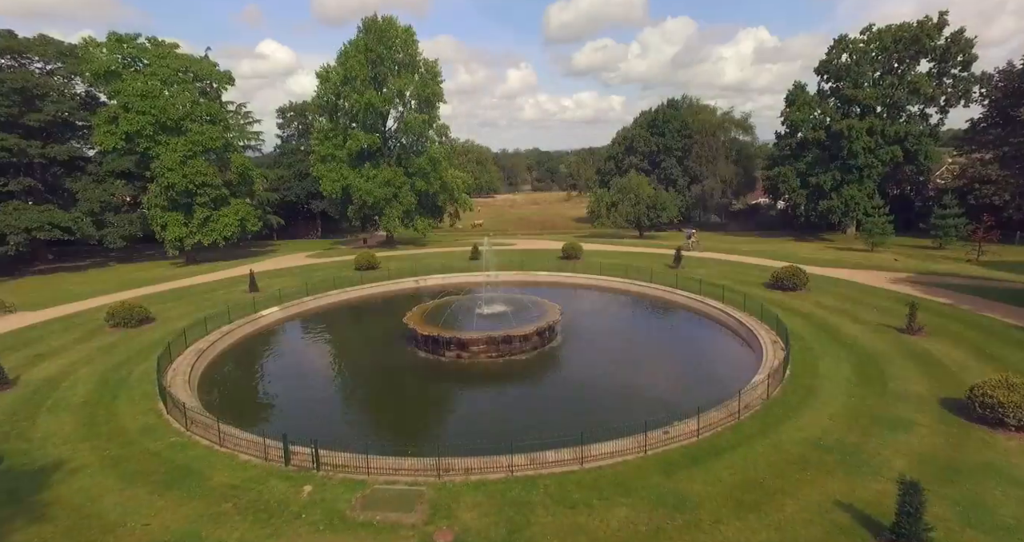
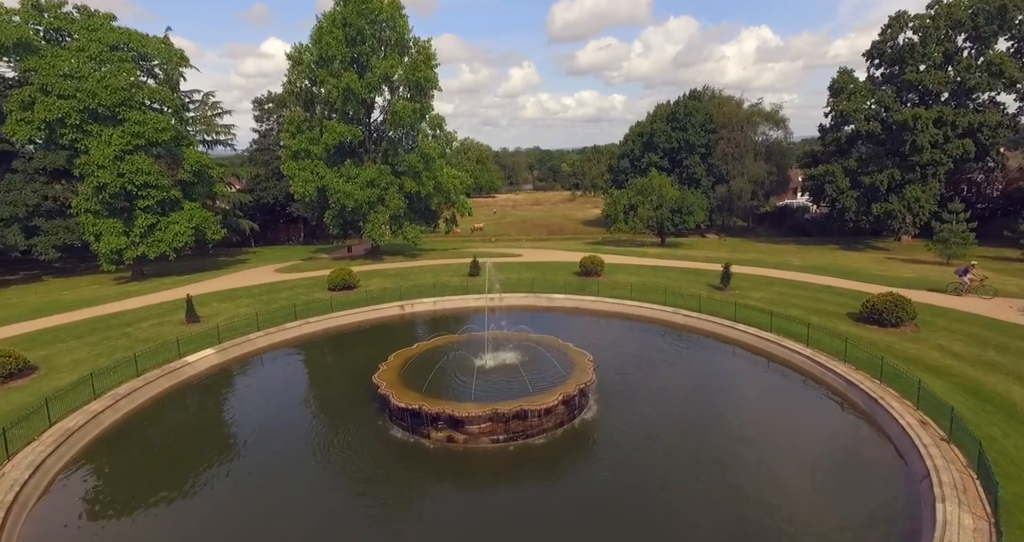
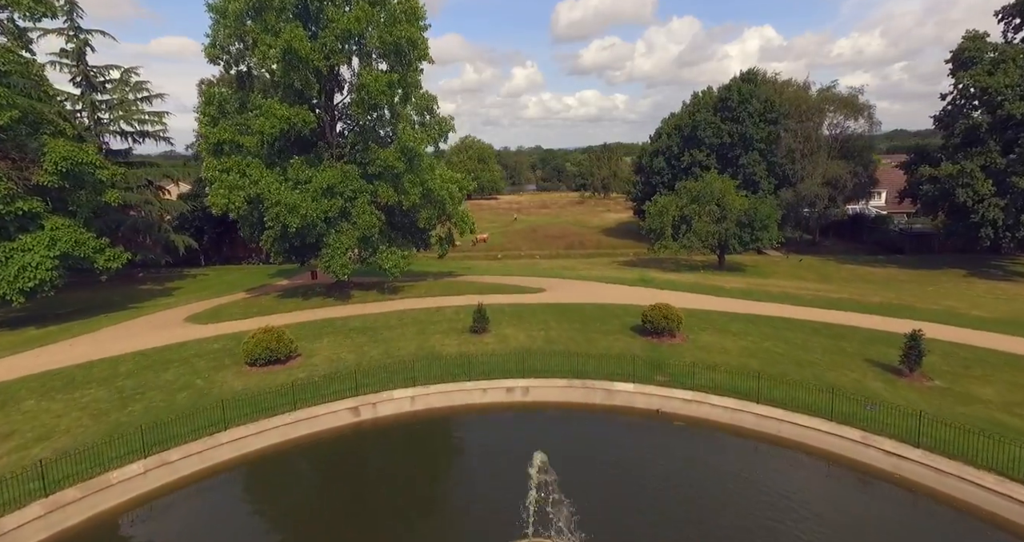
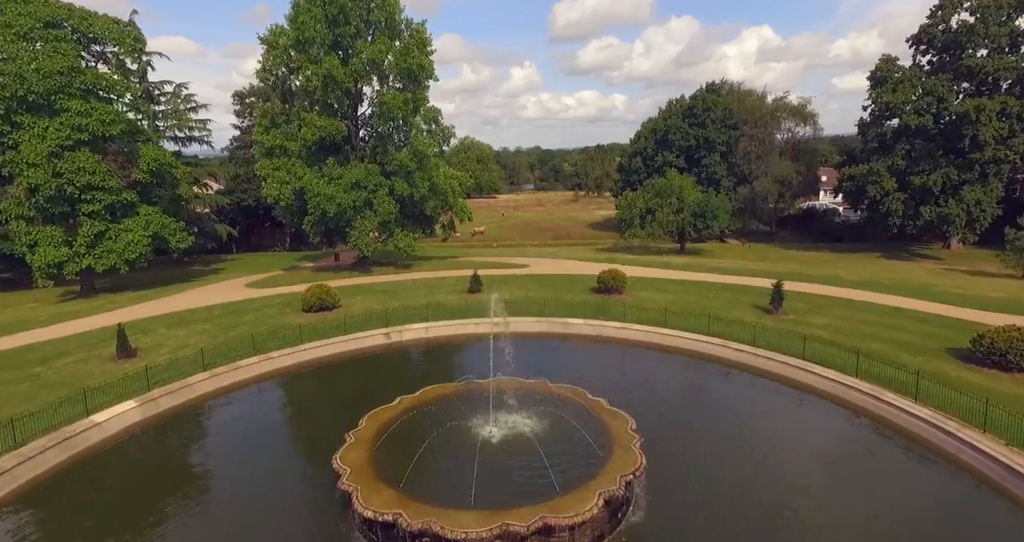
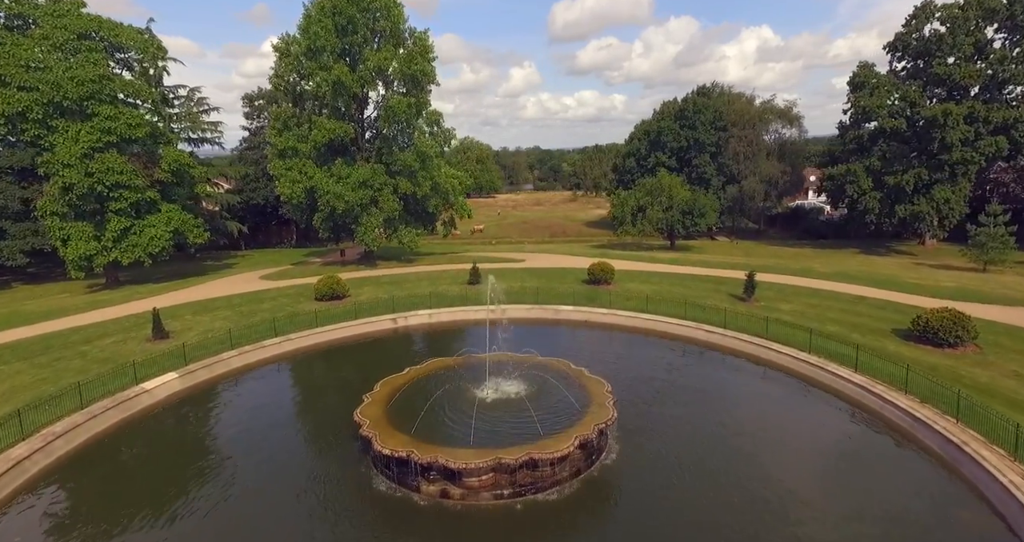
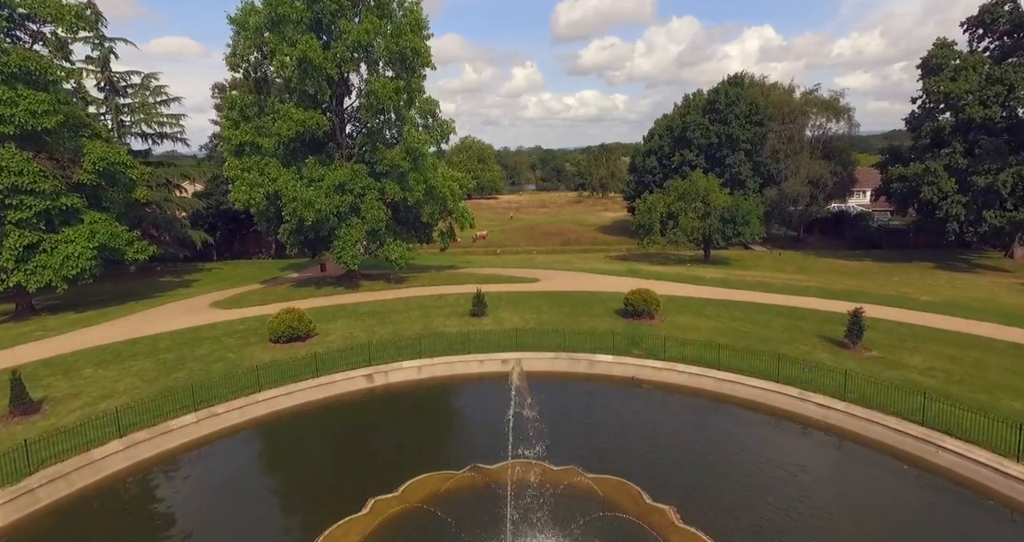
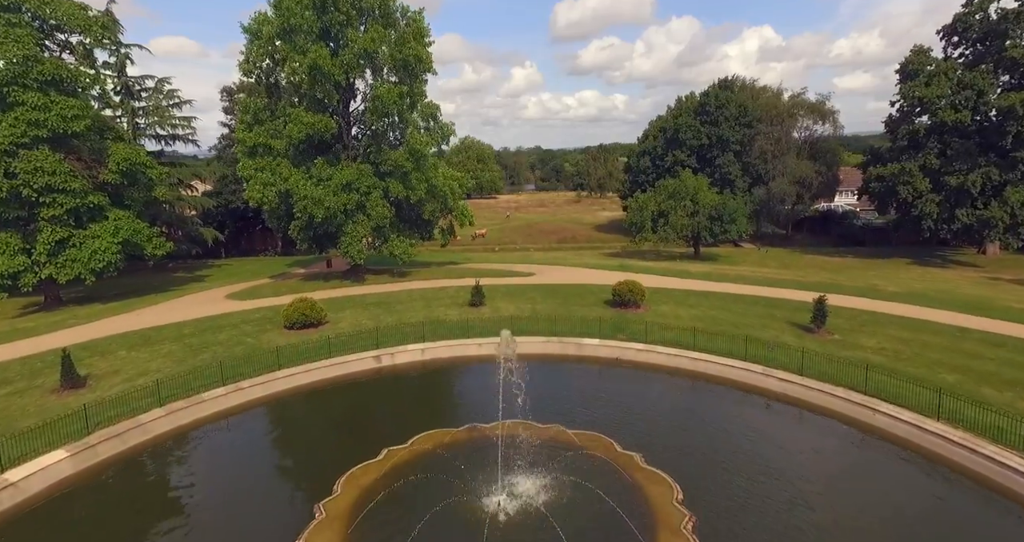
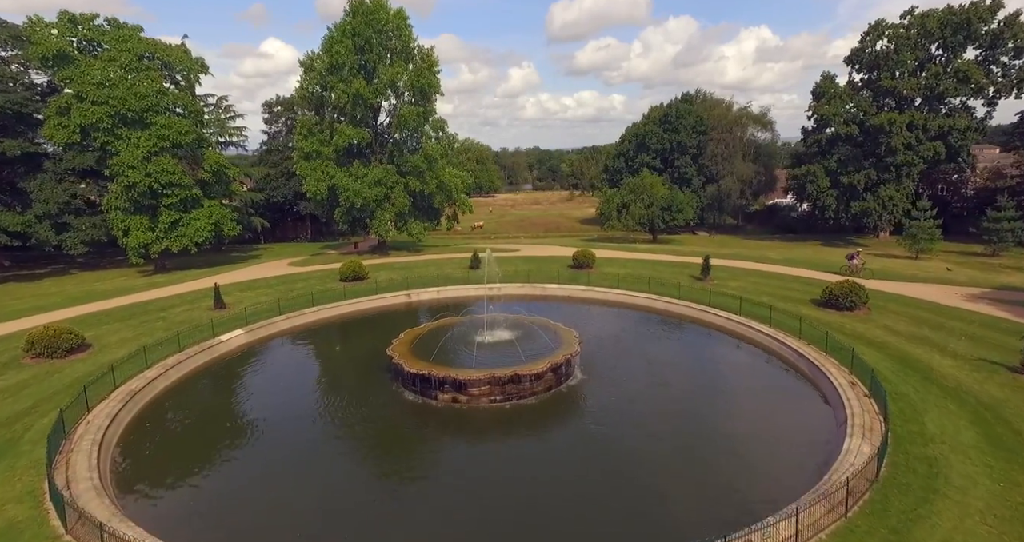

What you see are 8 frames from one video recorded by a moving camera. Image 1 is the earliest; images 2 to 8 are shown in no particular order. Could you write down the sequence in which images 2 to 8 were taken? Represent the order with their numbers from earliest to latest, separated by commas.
8, 2, 5, 4, 7, 6, 3
